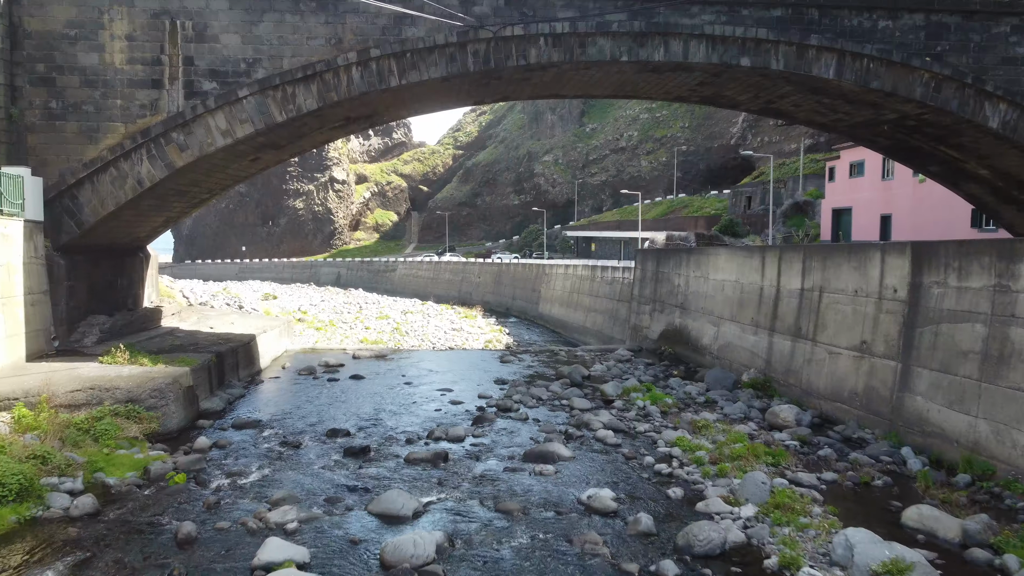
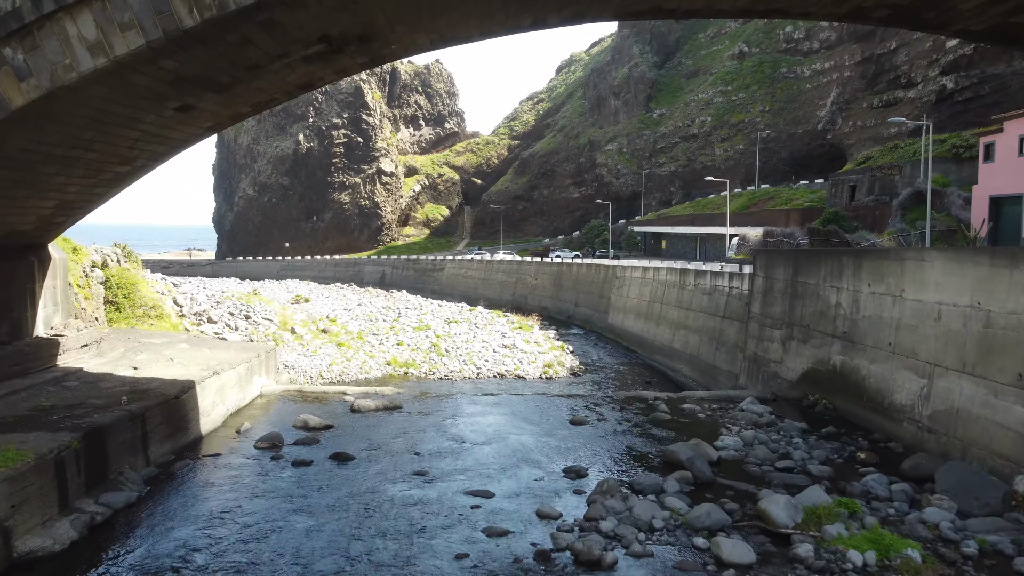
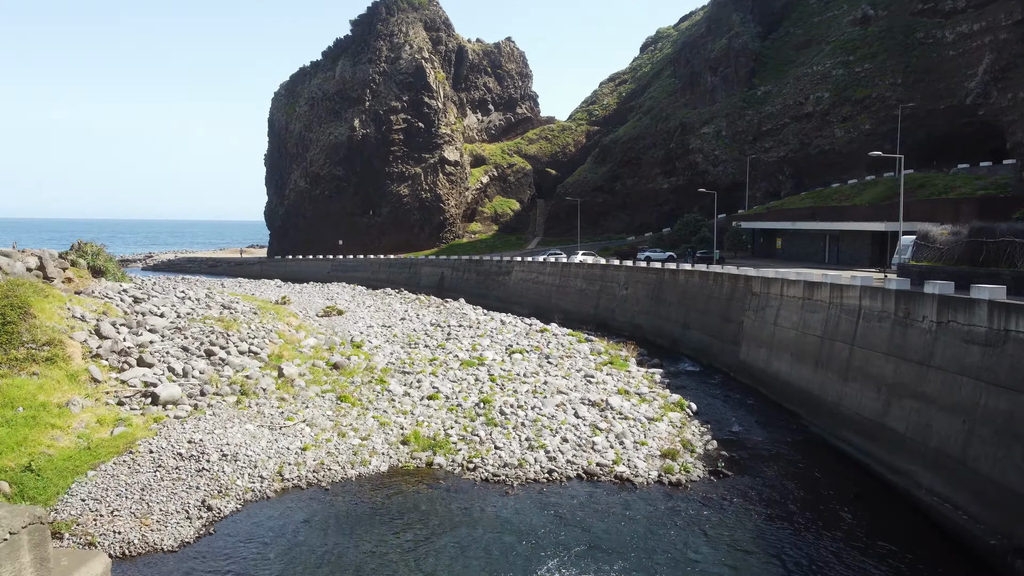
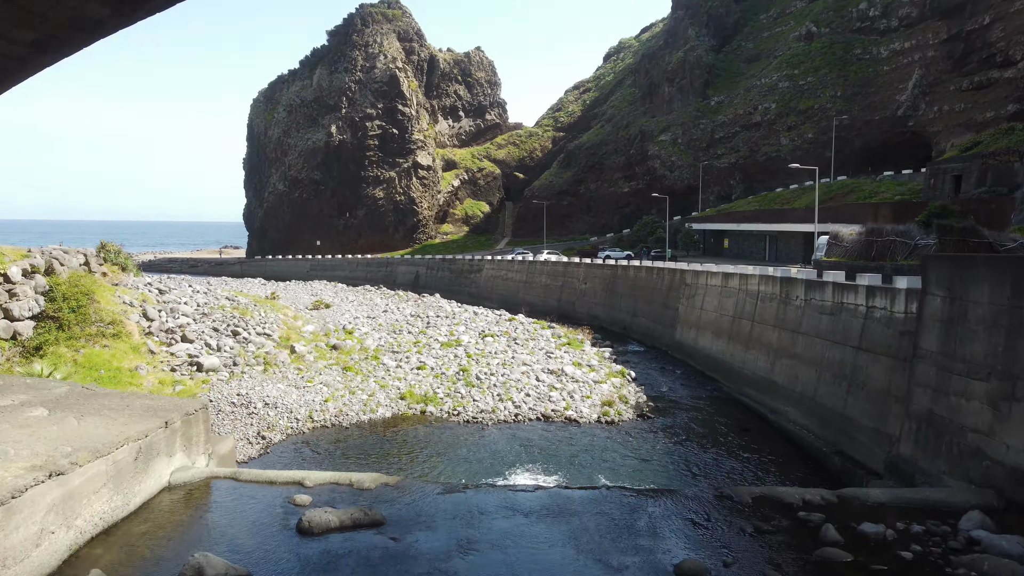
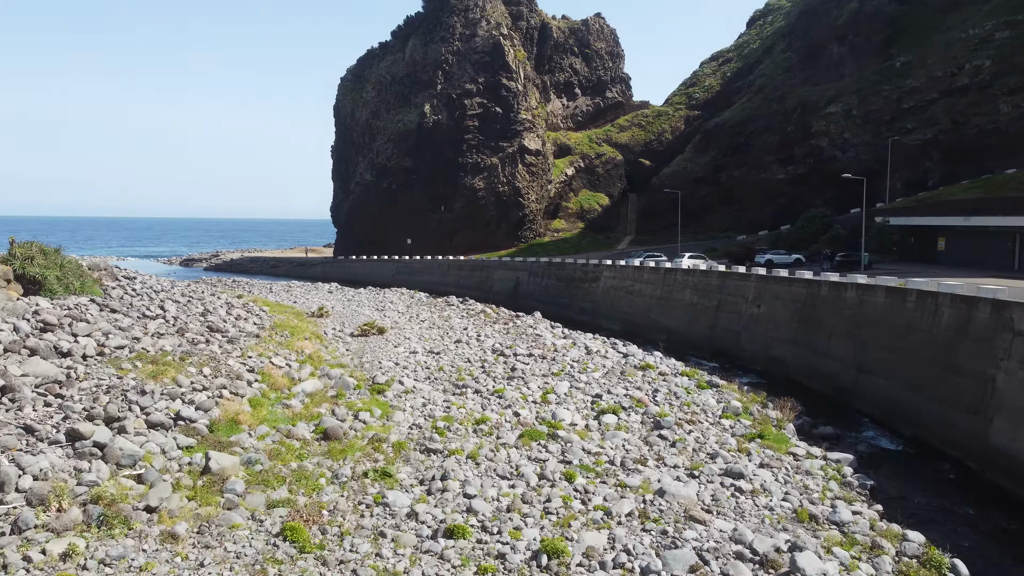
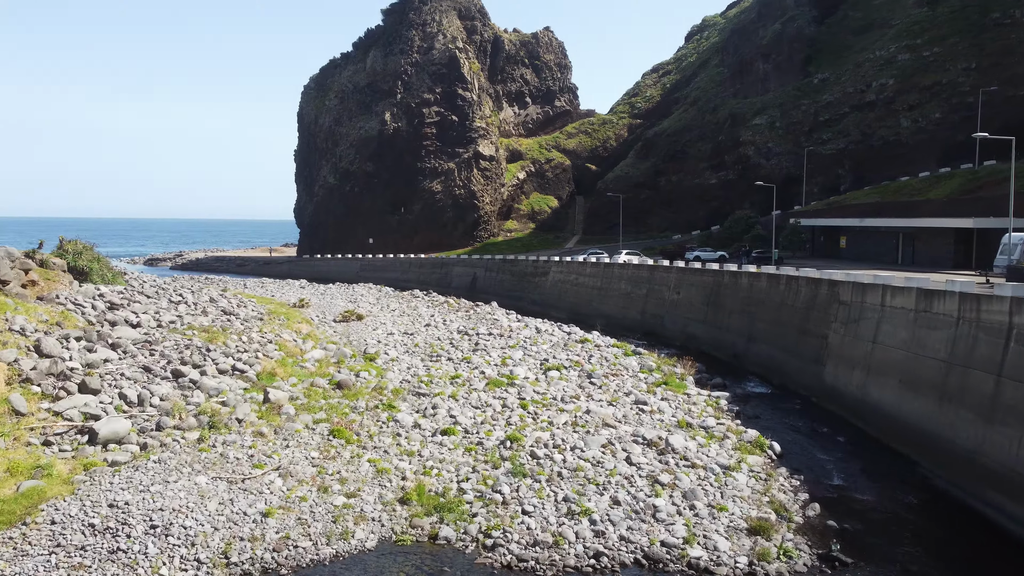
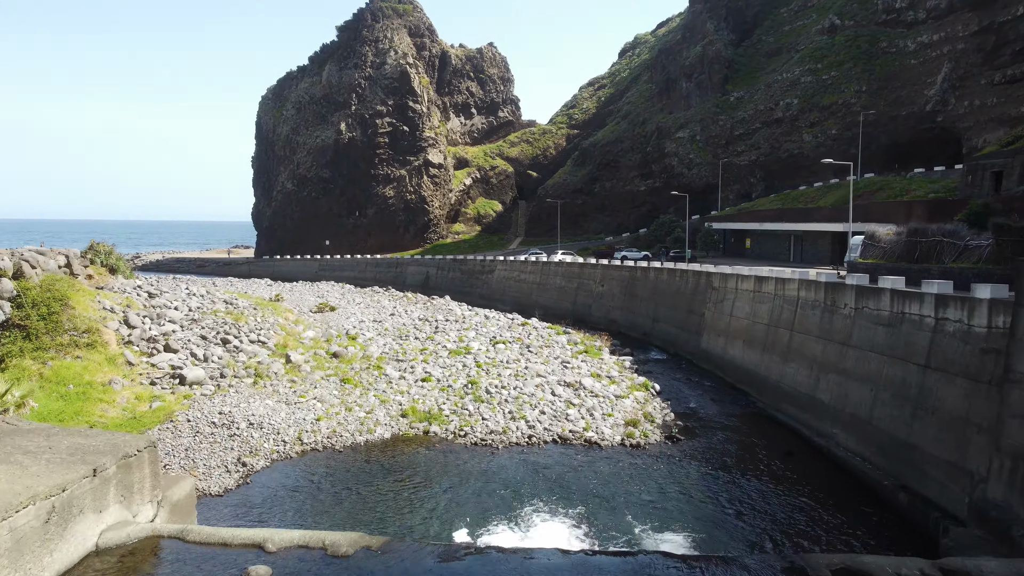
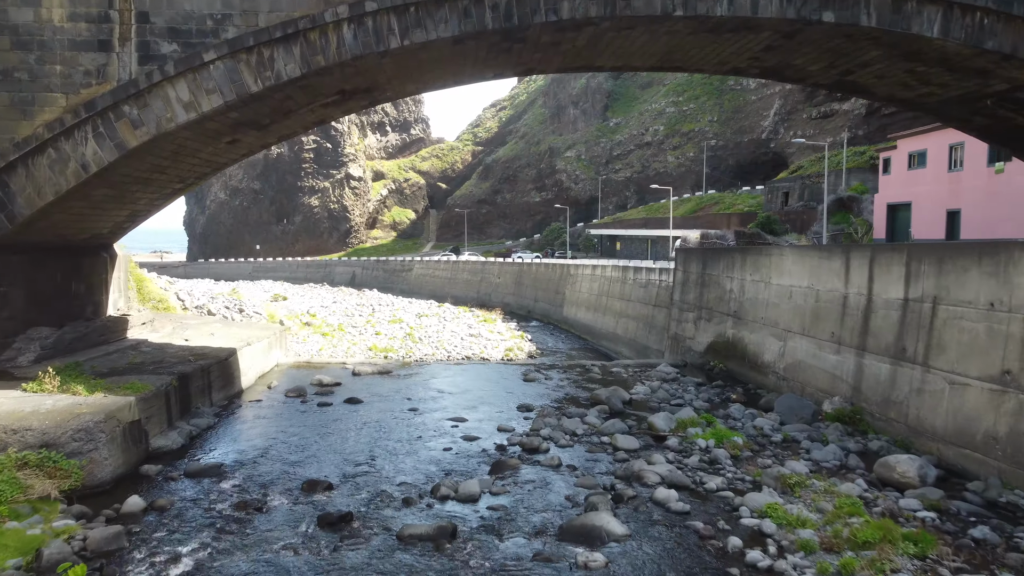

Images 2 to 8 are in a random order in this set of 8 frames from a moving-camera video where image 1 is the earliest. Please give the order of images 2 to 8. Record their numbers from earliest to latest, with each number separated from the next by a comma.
8, 2, 4, 7, 3, 6, 5
